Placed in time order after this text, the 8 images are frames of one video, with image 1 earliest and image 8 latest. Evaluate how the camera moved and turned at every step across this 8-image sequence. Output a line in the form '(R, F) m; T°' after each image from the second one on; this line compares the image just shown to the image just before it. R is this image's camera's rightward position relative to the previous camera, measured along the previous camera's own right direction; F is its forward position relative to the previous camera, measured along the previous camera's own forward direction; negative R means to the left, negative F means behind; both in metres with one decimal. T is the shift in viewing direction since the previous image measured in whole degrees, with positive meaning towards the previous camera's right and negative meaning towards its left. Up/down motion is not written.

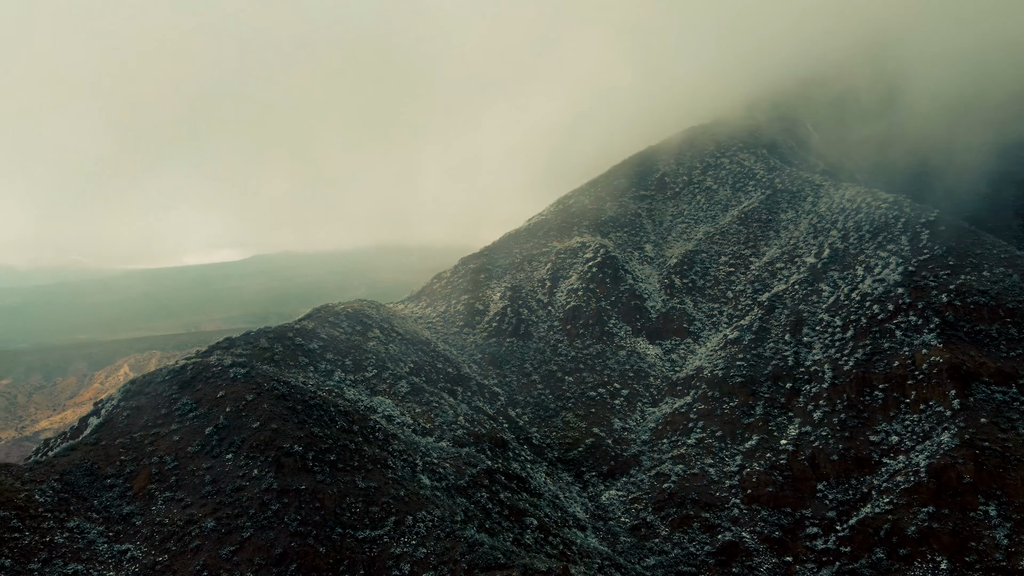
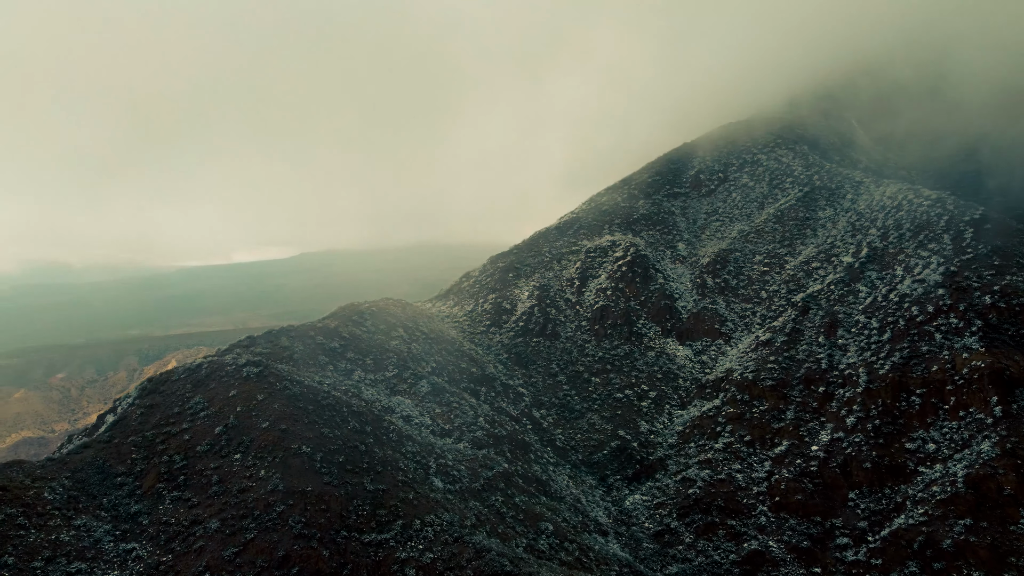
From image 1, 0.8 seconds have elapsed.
(+0.6, +0.5) m; -2°
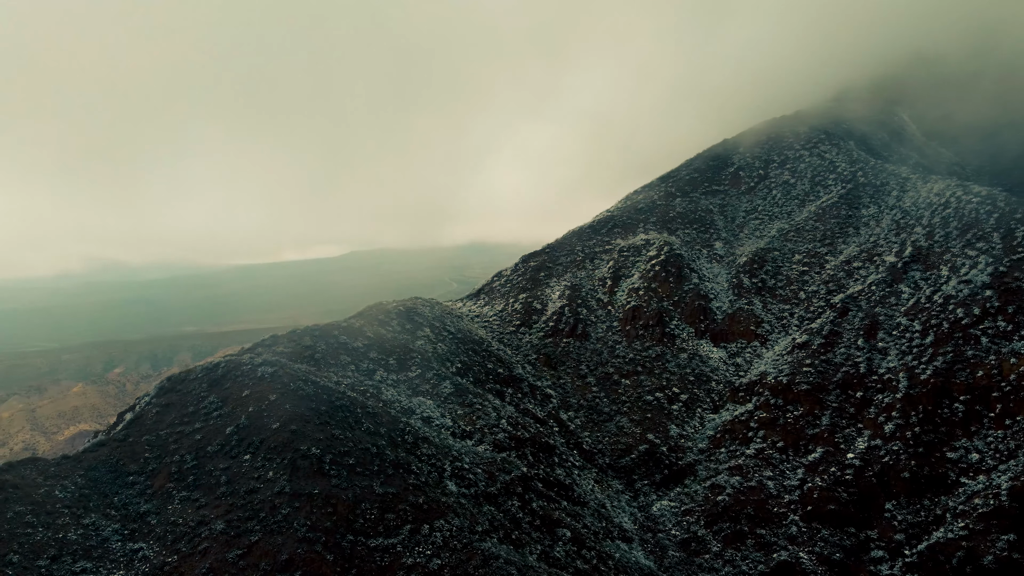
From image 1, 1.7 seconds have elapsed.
(+0.6, +0.6) m; -3°
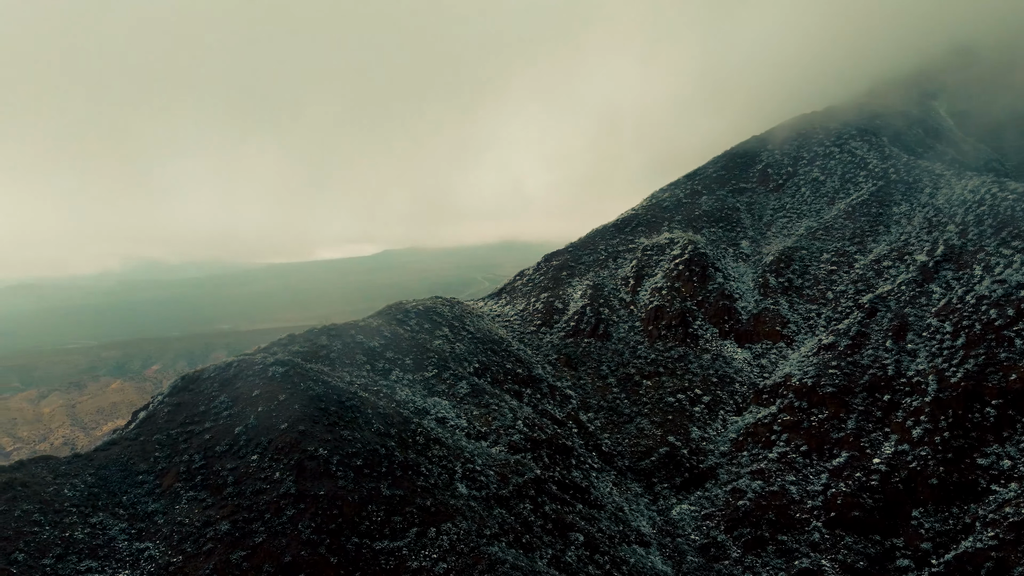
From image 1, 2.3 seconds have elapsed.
(+0.4, +0.4) m; -2°
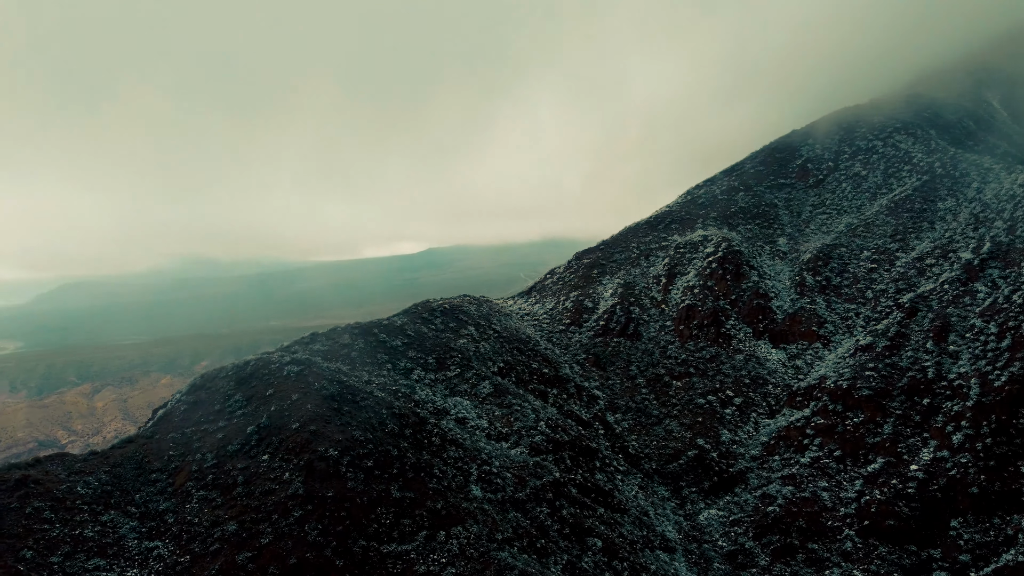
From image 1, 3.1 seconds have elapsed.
(+0.6, +0.5) m; -3°
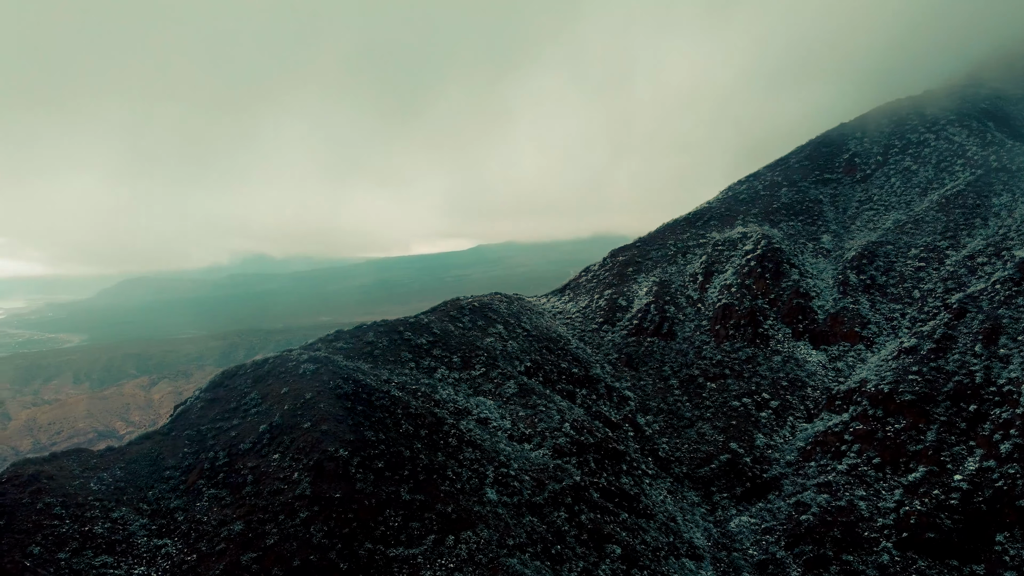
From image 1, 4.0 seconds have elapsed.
(+0.7, +0.6) m; -3°
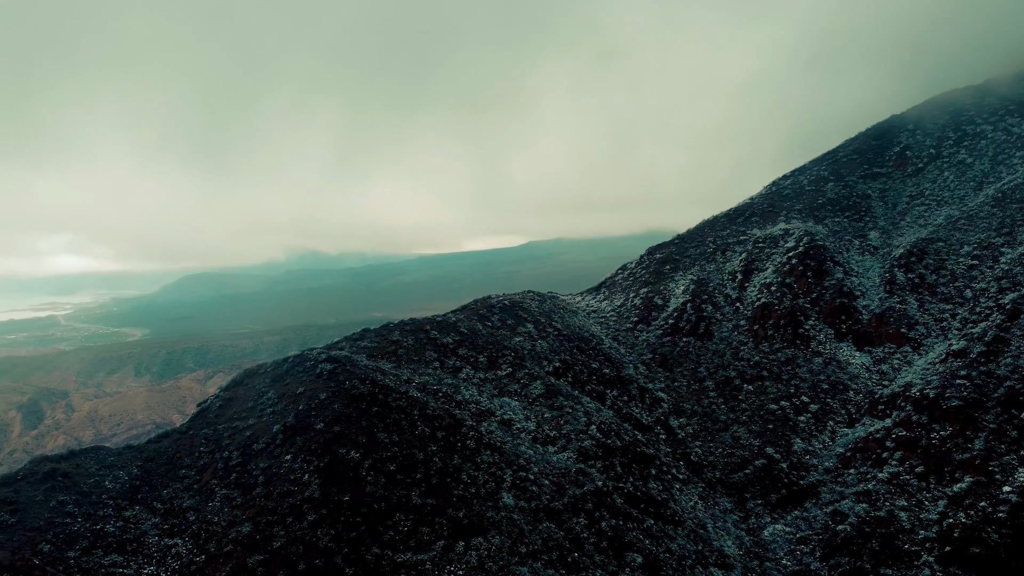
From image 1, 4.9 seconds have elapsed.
(+0.7, +0.6) m; -3°
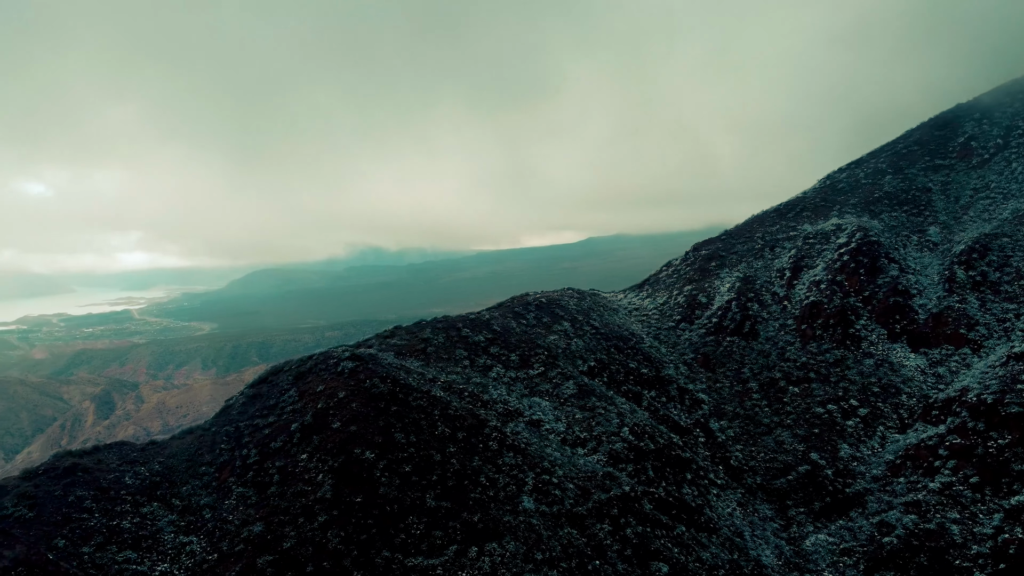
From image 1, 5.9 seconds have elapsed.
(+0.8, +0.7) m; -4°
